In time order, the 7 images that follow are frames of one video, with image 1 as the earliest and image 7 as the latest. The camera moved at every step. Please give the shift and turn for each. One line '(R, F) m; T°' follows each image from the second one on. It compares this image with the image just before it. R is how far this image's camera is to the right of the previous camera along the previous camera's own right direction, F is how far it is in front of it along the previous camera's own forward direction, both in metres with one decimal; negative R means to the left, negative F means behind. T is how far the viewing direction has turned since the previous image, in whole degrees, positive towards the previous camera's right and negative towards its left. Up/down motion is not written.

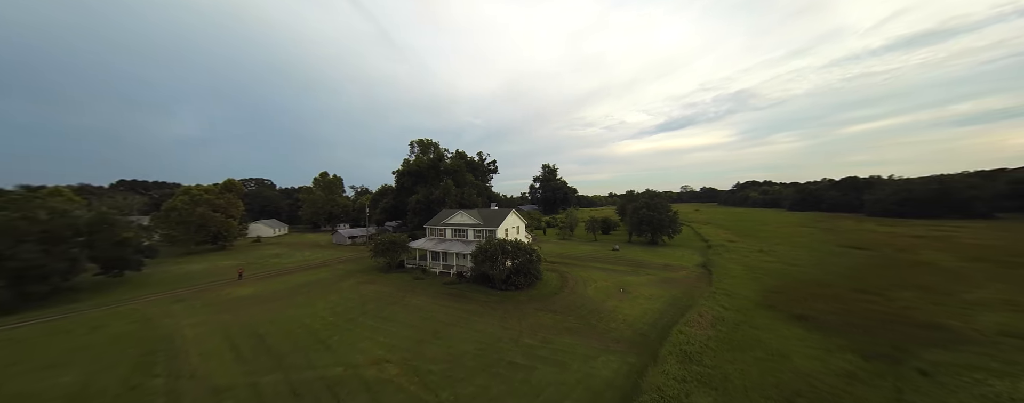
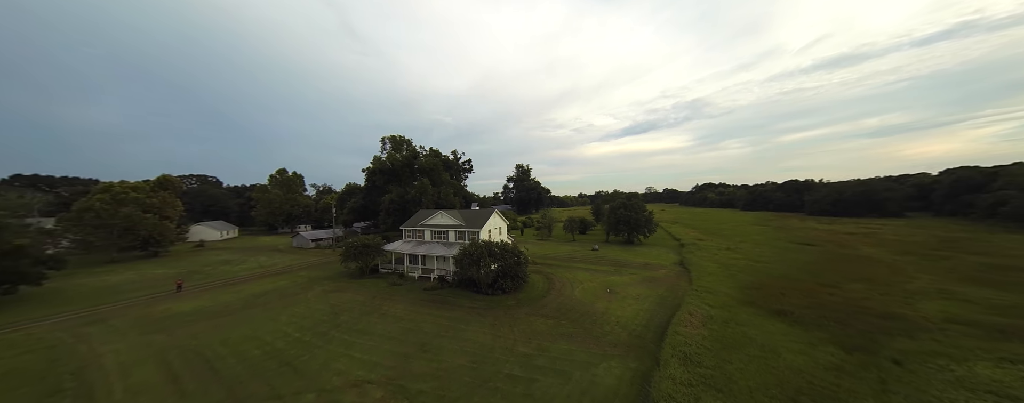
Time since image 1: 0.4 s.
(-1.3, +1.1) m; +6°
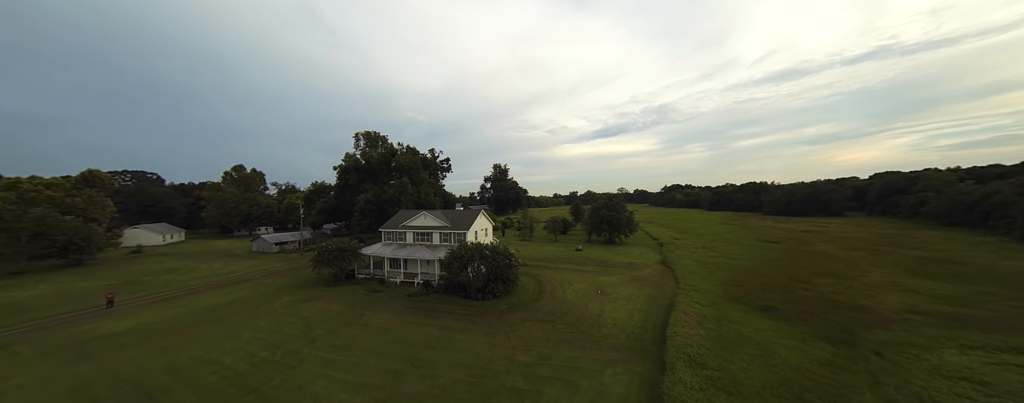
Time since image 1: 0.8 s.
(-1.3, +1.0) m; +5°
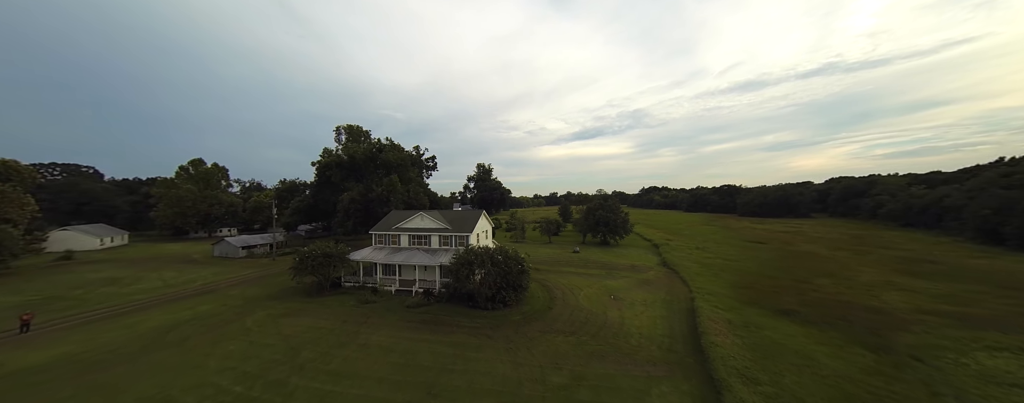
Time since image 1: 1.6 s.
(-2.5, +2.0) m; +4°
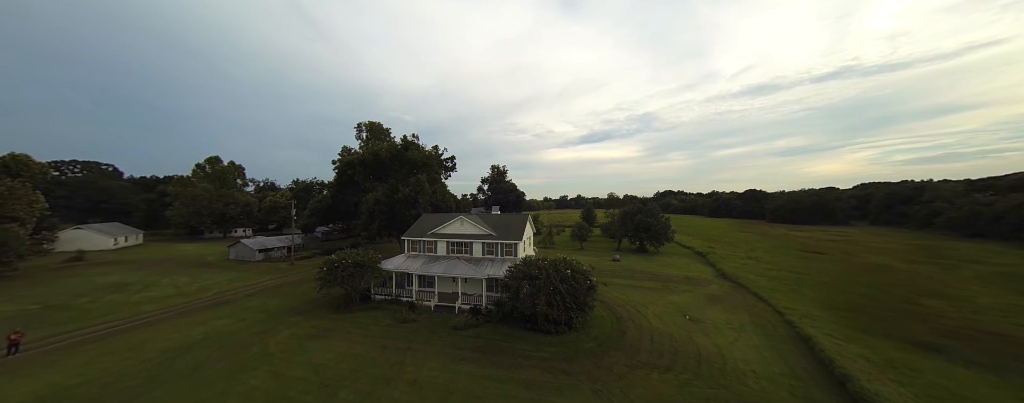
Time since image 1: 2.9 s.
(-3.7, +3.2) m; -1°
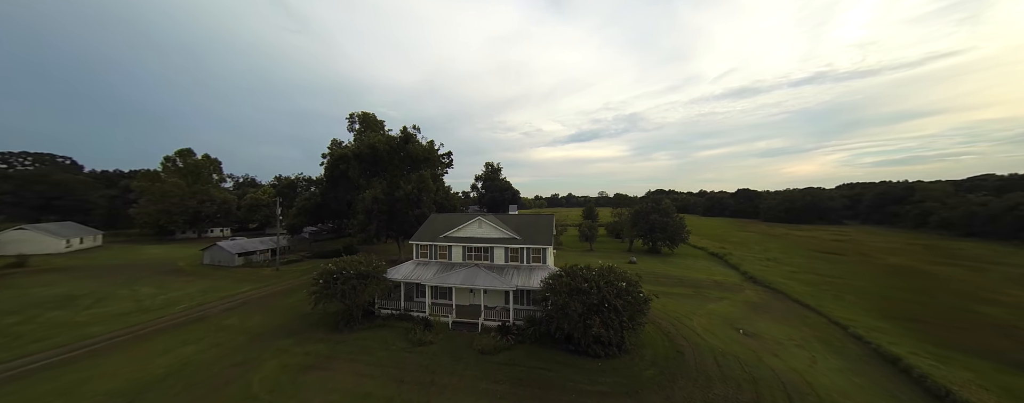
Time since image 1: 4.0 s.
(-2.7, +2.9) m; +2°
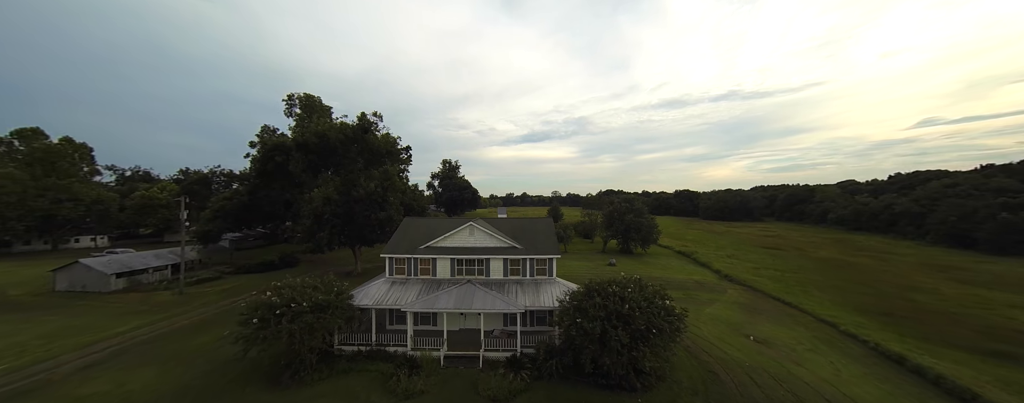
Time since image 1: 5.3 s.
(-2.8, +3.4) m; +10°
